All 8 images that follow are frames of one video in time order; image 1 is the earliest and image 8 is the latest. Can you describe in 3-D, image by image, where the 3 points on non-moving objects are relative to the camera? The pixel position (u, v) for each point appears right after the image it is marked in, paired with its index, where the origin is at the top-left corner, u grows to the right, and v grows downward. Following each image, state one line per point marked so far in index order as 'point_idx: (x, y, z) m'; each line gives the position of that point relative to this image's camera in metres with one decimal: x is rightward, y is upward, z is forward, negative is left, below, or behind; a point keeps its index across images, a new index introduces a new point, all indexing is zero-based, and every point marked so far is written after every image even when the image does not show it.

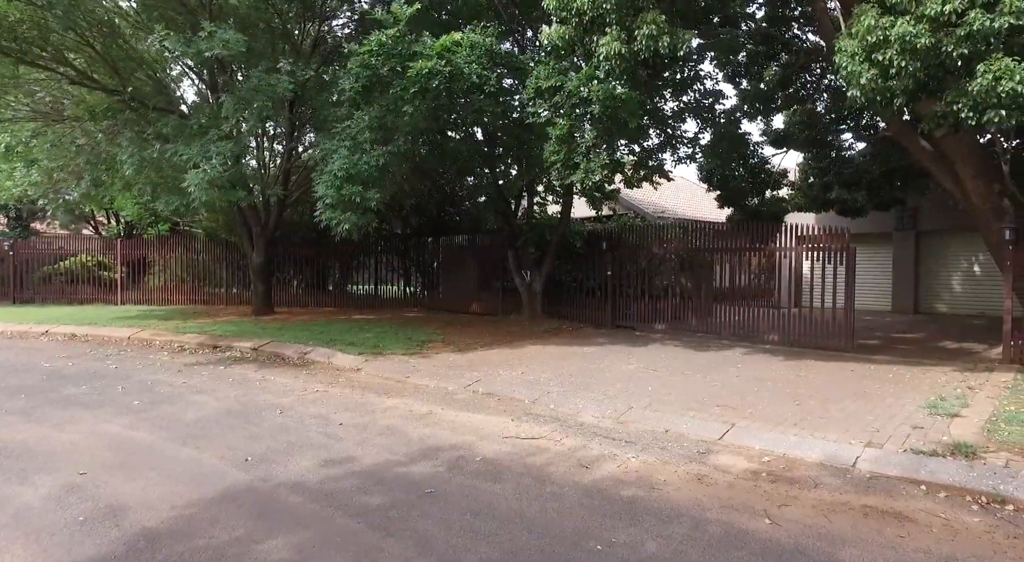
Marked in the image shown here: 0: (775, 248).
0: (+5.0, +0.7, +10.9) m
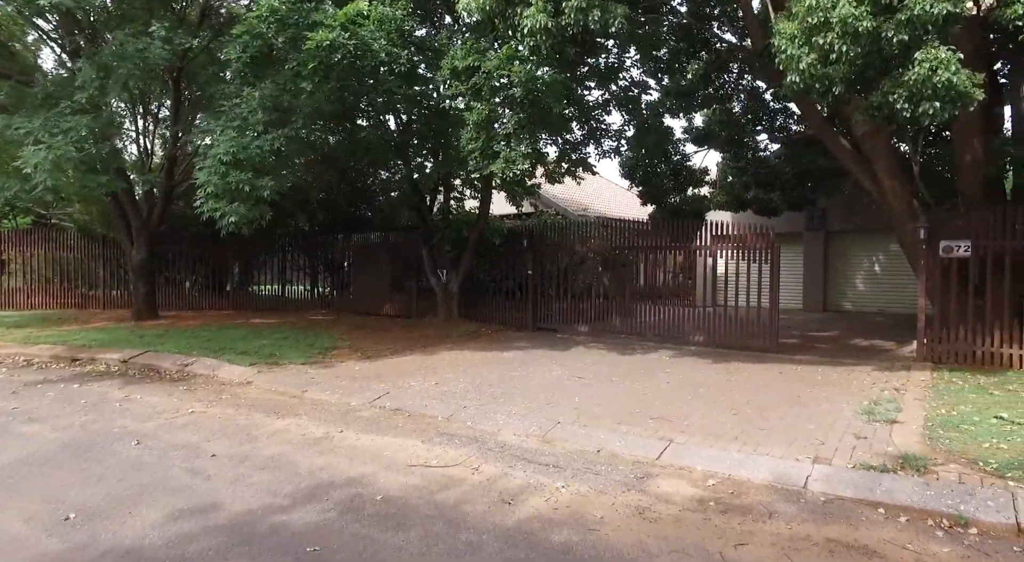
0: (+3.5, +0.7, +10.7) m
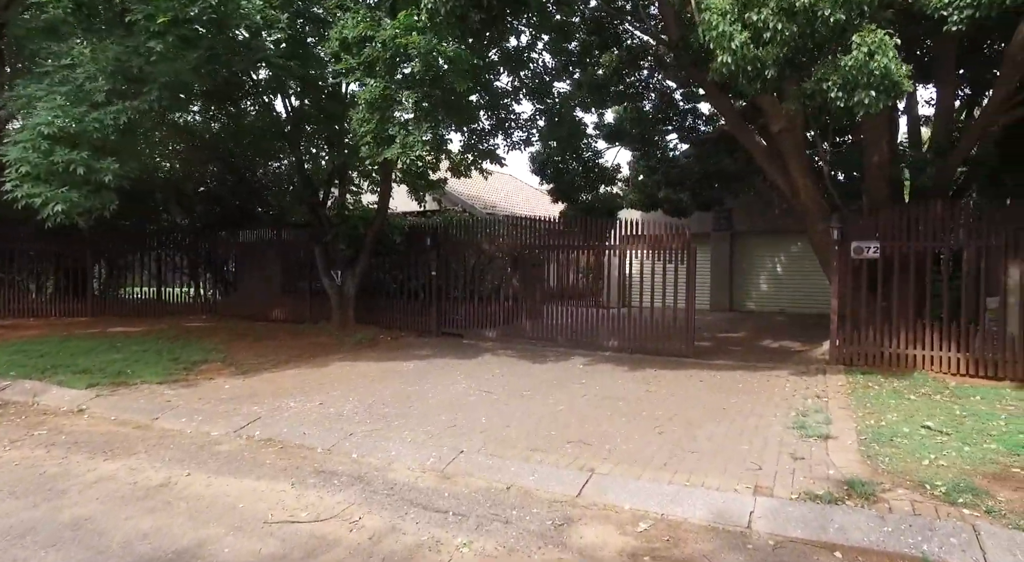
0: (+1.8, +0.6, +10.2) m
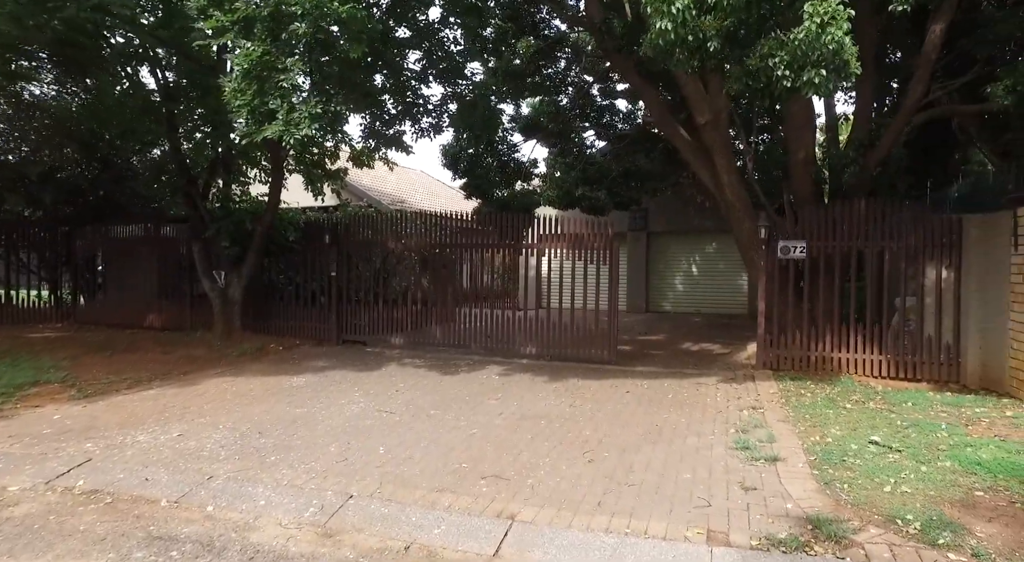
0: (+0.3, +0.6, +9.5) m
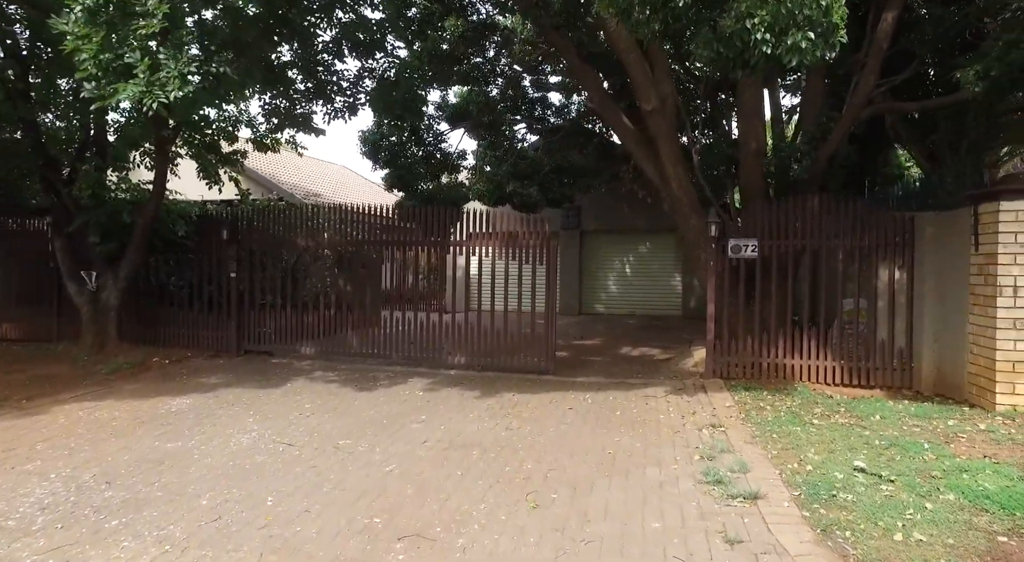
0: (-0.8, +0.6, +8.5) m
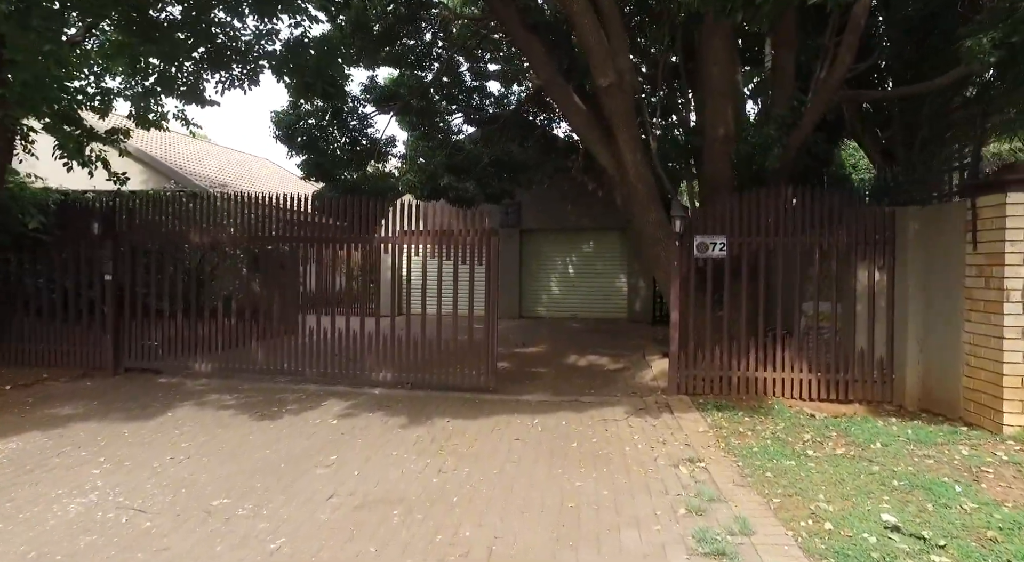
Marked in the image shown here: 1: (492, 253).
0: (-1.6, +0.6, +7.3) m
1: (-0.2, +0.3, +7.0) m
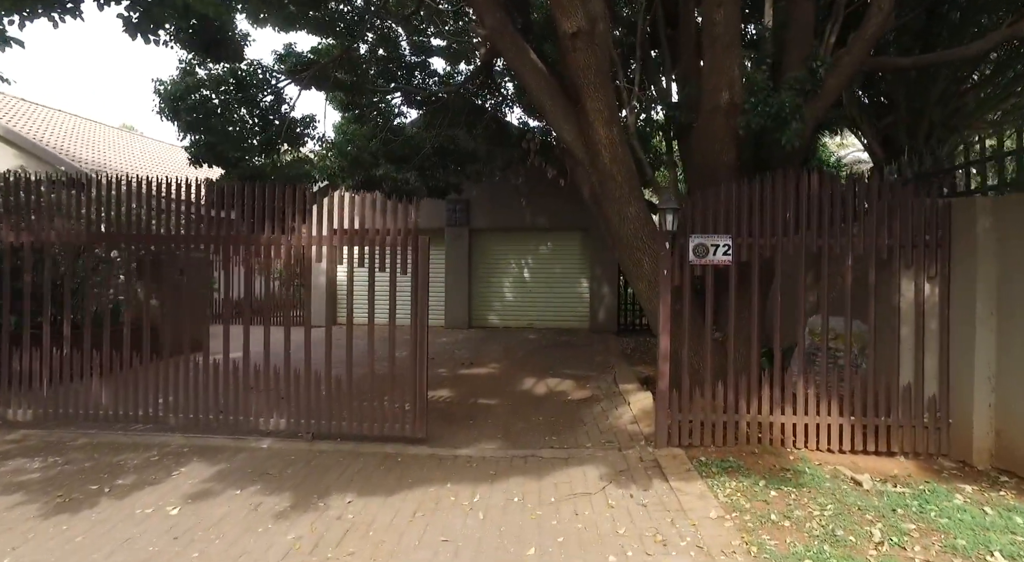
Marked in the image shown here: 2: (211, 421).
0: (-2.3, +0.4, +5.4) m
1: (-0.8, +0.2, +5.3) m
2: (-2.9, -1.3, +5.7) m
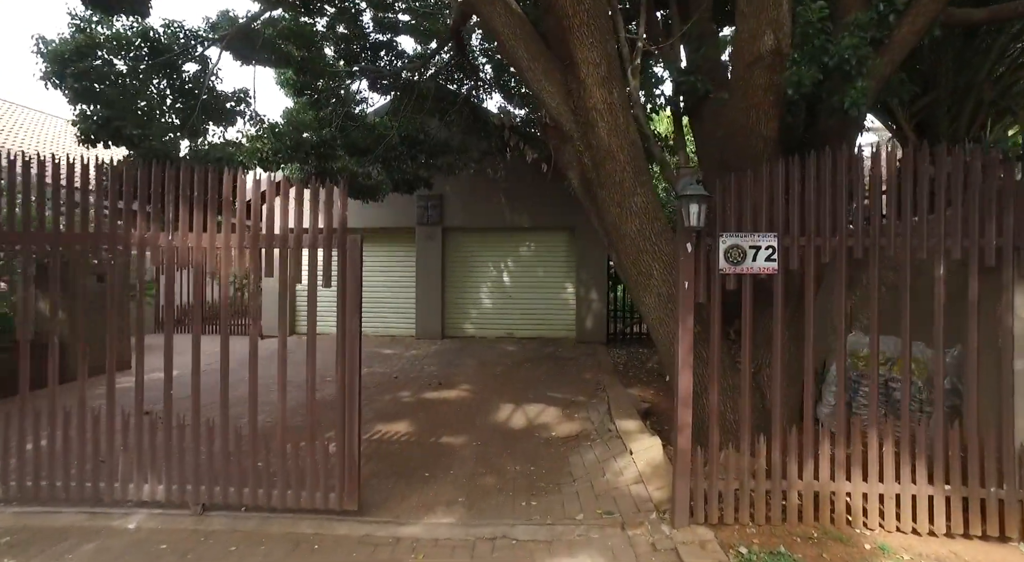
0: (-2.5, +0.3, +4.0) m
1: (-1.1, +0.1, +3.9) m
2: (-3.2, -1.4, +4.2) m
